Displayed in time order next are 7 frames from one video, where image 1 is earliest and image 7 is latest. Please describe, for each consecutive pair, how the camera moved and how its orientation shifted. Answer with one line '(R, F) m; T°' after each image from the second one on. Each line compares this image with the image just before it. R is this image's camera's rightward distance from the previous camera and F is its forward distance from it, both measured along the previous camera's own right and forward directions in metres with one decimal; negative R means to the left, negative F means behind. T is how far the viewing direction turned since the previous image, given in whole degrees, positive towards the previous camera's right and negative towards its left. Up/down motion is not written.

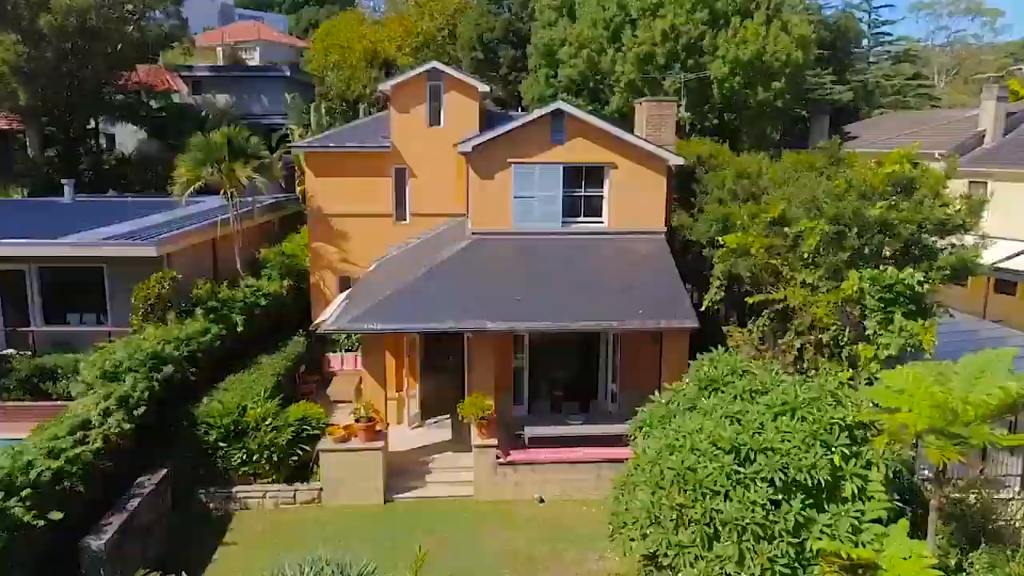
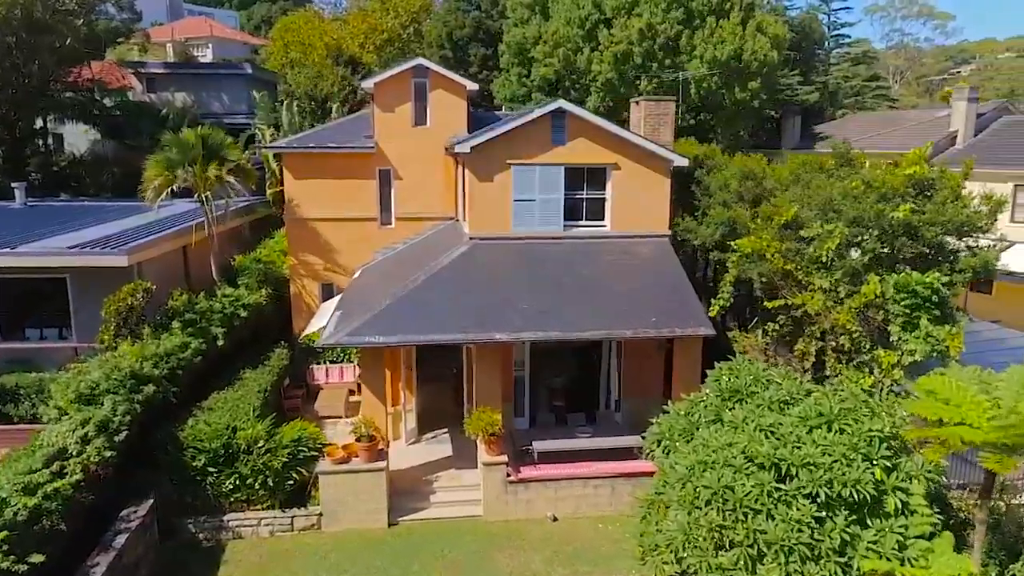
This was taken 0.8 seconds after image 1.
(-1.6, +1.2) m; +4°
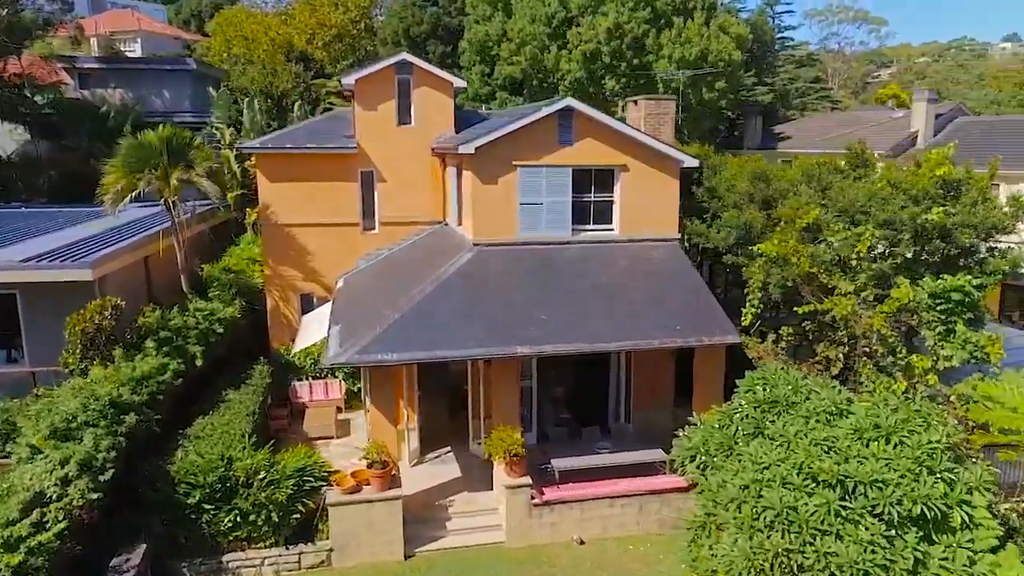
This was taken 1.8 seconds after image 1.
(-2.3, +1.5) m; +5°
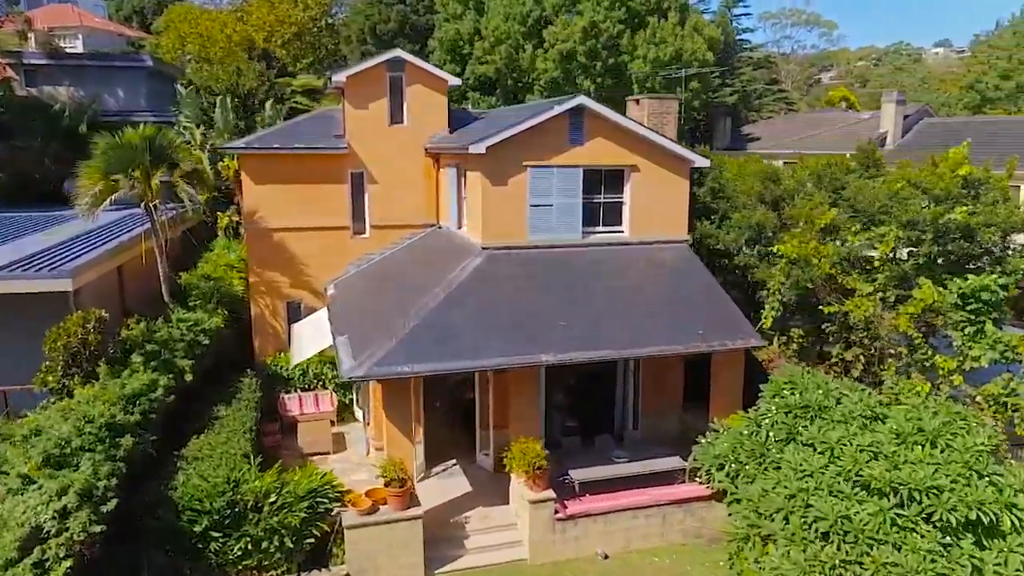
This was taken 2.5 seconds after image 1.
(-1.8, +0.9) m; +4°
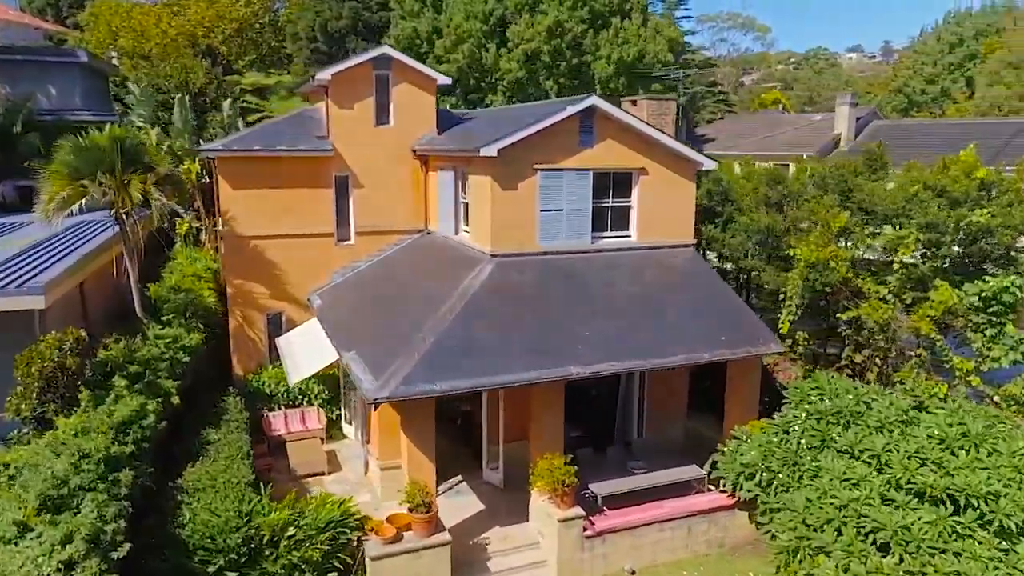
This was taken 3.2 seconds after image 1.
(-2.3, +1.0) m; +5°
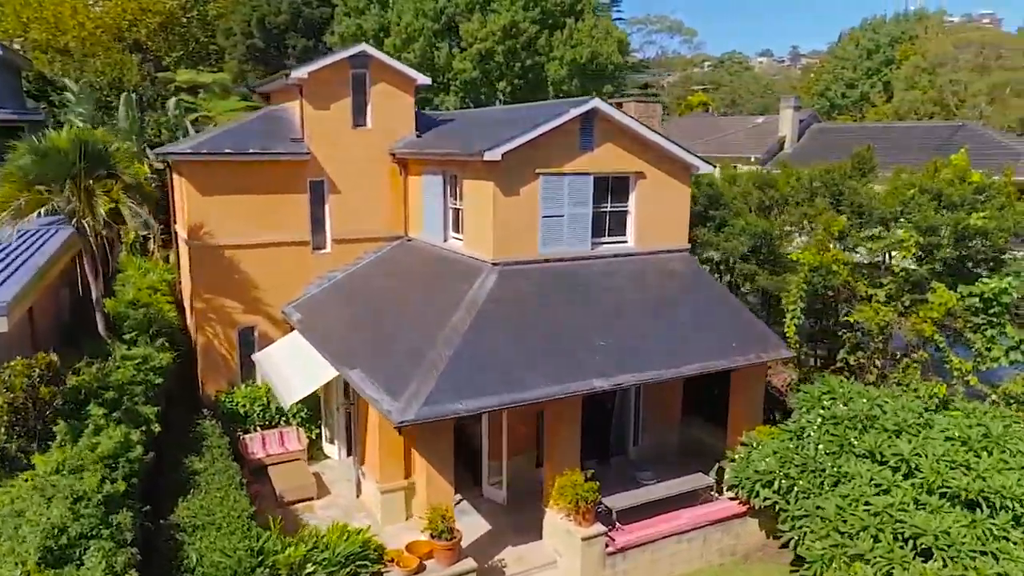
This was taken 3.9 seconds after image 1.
(-2.2, +0.9) m; +6°
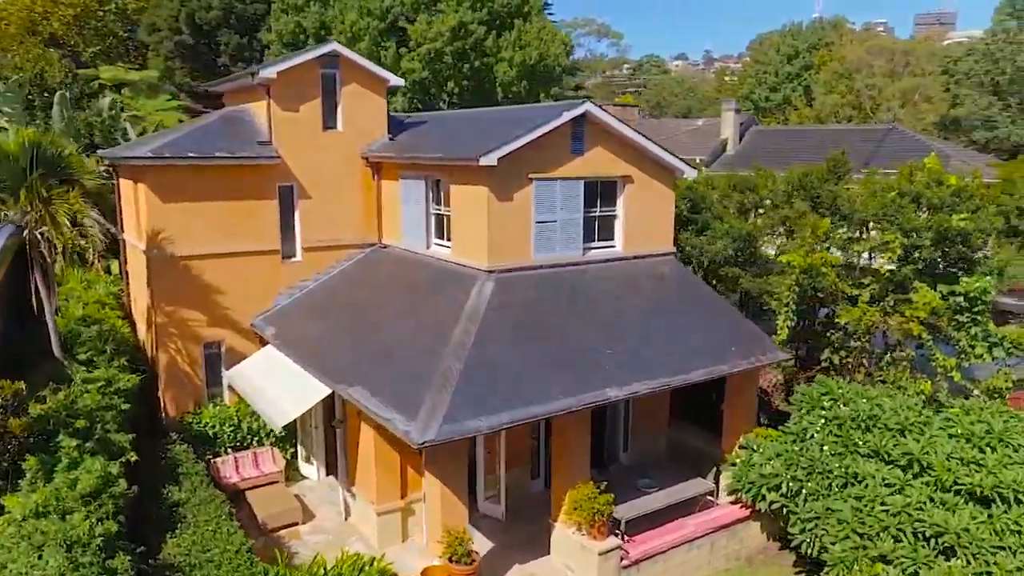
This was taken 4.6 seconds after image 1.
(-2.0, +0.8) m; +6°
